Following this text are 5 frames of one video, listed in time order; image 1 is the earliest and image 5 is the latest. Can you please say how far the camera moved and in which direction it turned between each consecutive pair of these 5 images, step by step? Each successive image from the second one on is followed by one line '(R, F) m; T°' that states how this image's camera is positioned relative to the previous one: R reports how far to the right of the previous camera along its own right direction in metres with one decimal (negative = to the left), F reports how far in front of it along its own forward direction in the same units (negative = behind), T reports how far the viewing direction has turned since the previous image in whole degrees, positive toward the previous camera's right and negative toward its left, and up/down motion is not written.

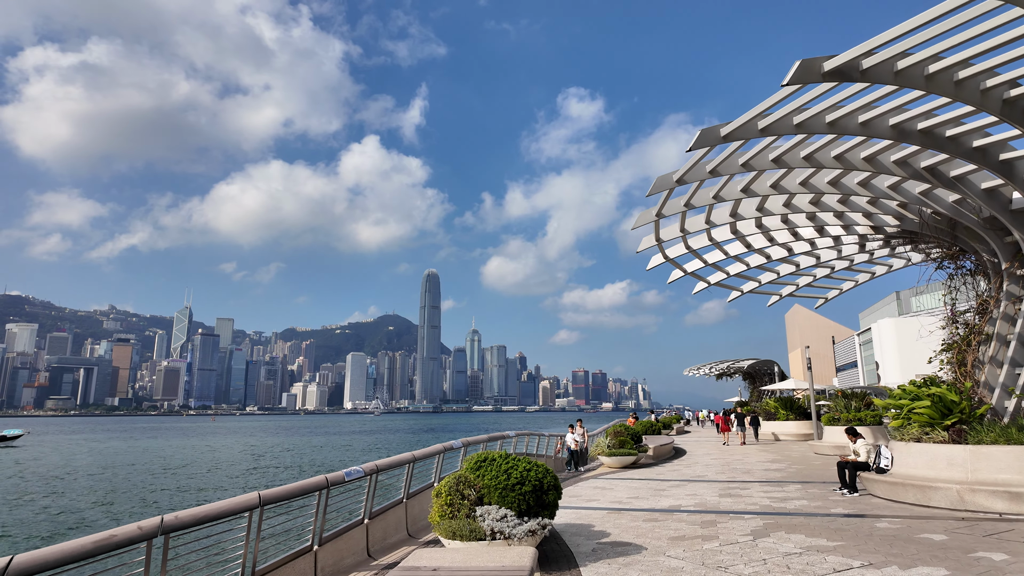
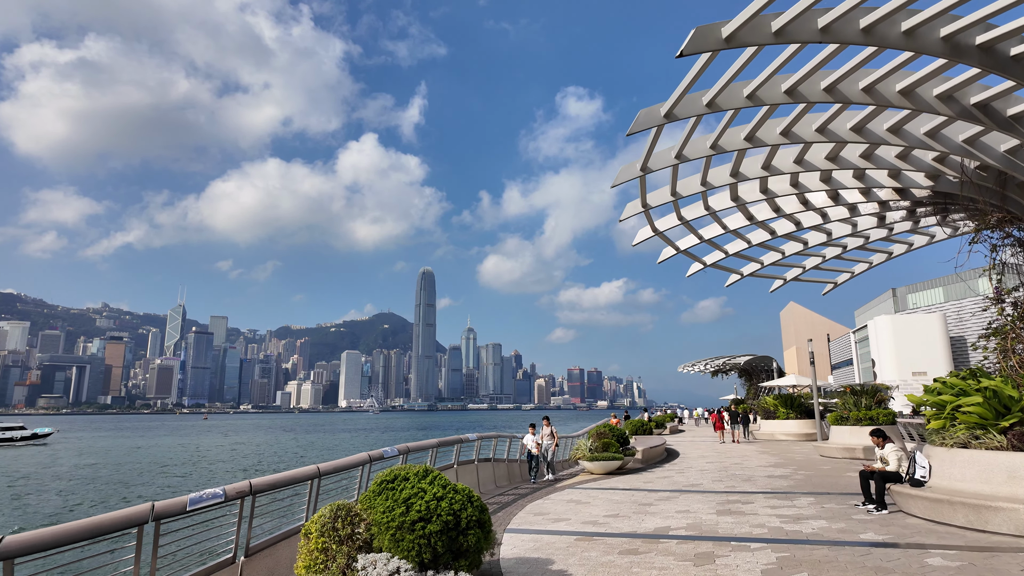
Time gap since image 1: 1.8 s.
(+0.7, +2.1) m; 0°
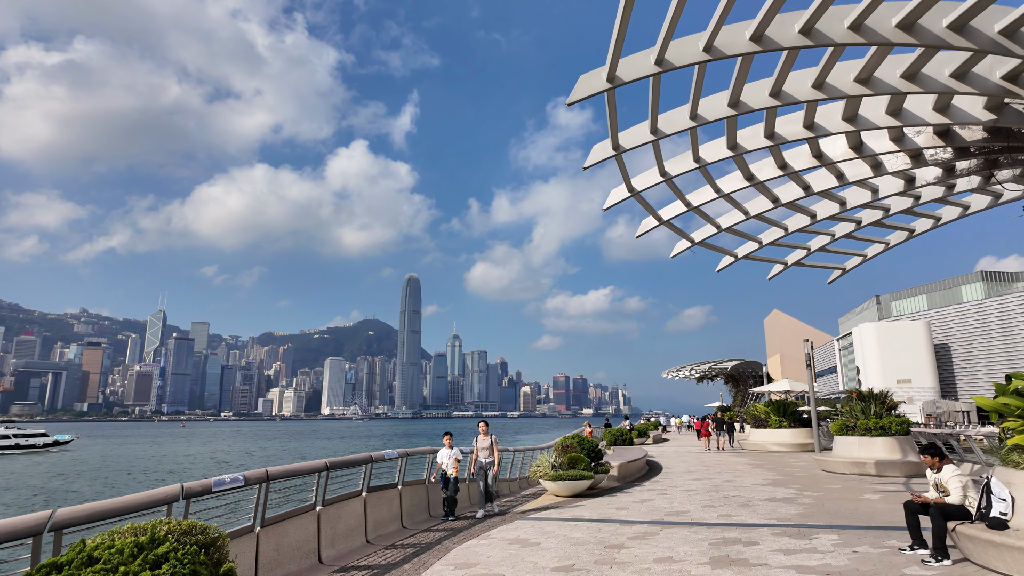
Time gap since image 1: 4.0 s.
(+0.8, +2.7) m; +1°
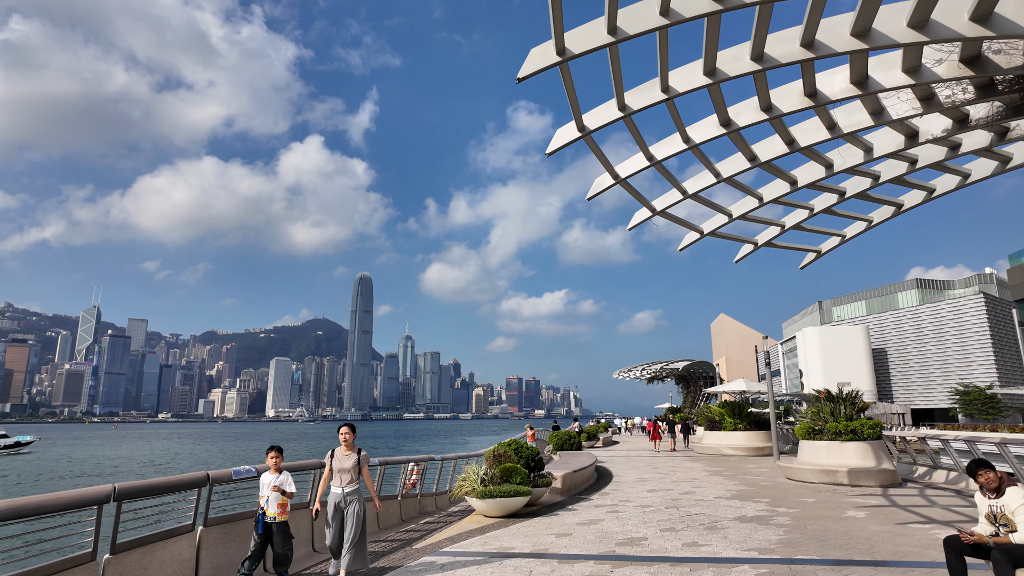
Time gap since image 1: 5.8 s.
(+0.6, +2.3) m; +4°
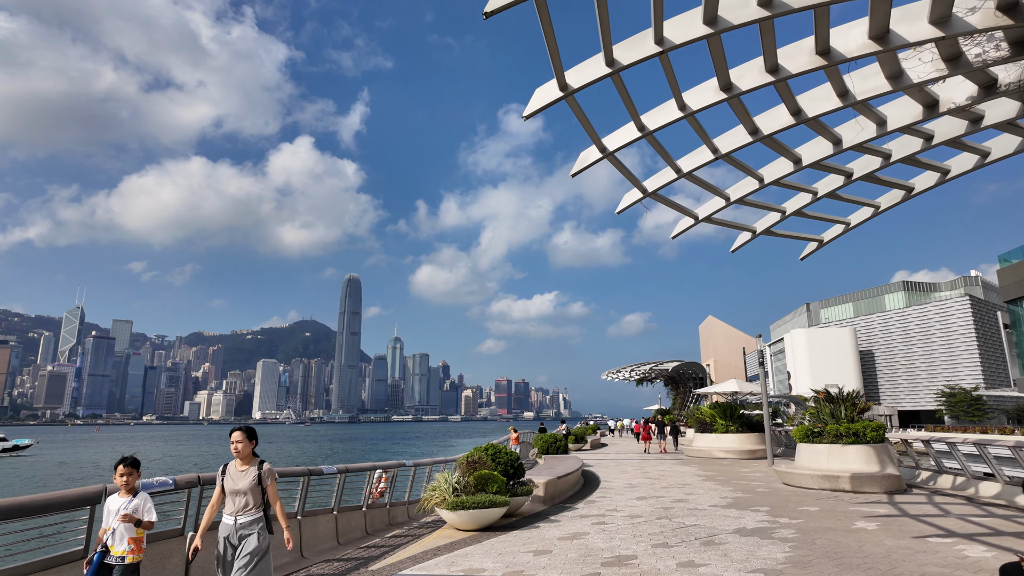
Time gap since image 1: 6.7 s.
(+0.2, +1.0) m; +1°
